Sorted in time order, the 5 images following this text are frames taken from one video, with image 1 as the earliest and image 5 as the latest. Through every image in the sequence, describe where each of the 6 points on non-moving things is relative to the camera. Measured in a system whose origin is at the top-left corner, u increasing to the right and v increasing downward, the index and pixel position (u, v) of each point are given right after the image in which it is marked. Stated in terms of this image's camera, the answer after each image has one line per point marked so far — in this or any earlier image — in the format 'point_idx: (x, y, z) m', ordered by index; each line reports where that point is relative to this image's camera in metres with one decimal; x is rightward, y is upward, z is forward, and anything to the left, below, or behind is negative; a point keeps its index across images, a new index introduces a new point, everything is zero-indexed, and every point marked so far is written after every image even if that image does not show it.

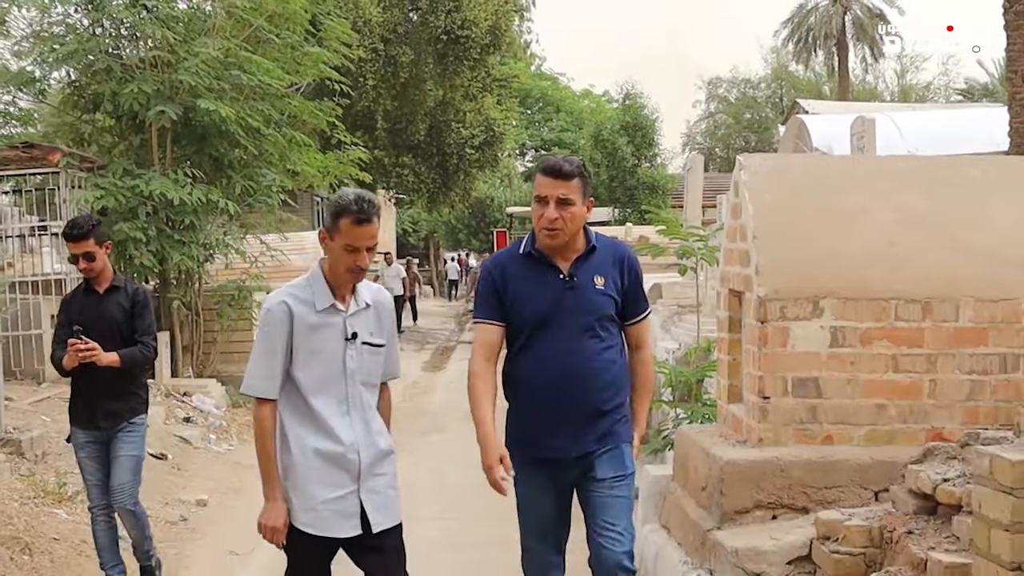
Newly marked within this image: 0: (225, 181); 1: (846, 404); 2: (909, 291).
0: (-2.7, +1.0, +10.8) m
1: (+1.2, -0.4, +4.4) m
2: (+1.5, 0.0, +4.4) m
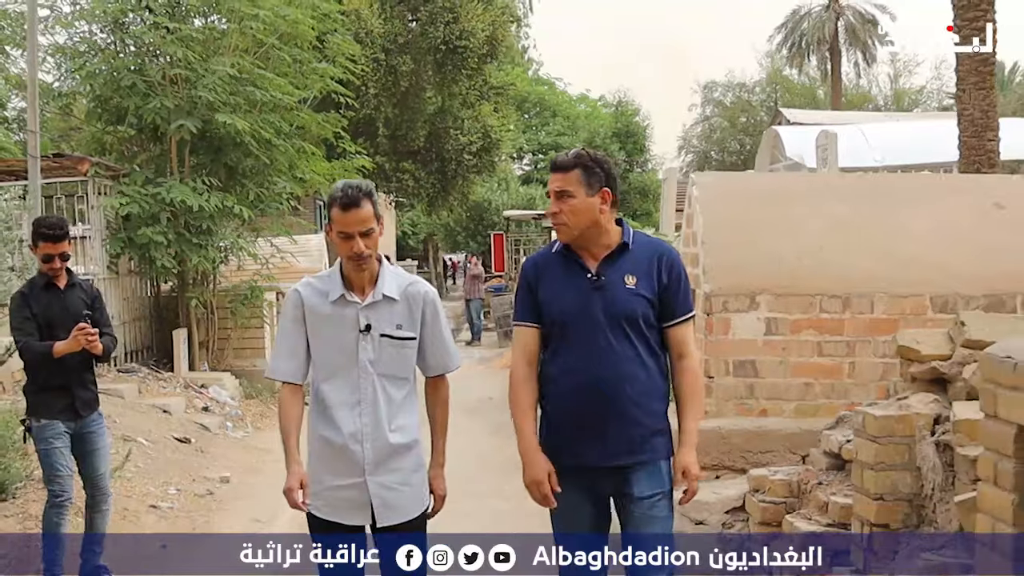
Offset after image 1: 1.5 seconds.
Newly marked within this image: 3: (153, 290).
0: (-2.7, +1.0, +11.6) m
1: (+1.2, -0.4, +5.2) m
2: (+1.4, 0.0, +5.2) m
3: (-3.7, 0.0, +11.8) m
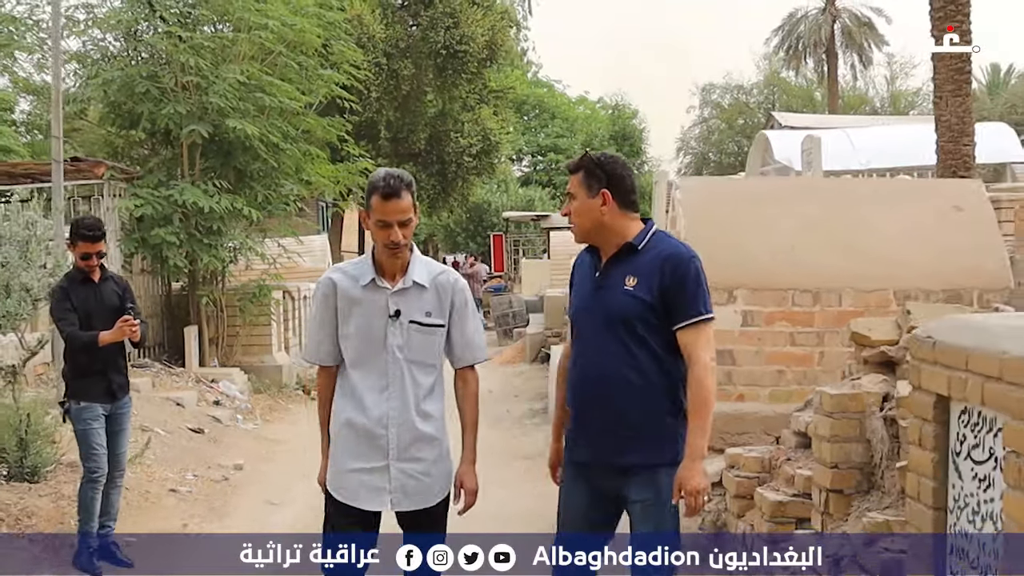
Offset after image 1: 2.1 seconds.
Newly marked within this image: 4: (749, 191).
0: (-2.8, +1.0, +12.1) m
1: (+1.2, -0.4, +5.6) m
2: (+1.4, 0.0, +5.6) m
3: (-3.7, 0.0, +12.3) m
4: (+1.2, +0.5, +5.9) m
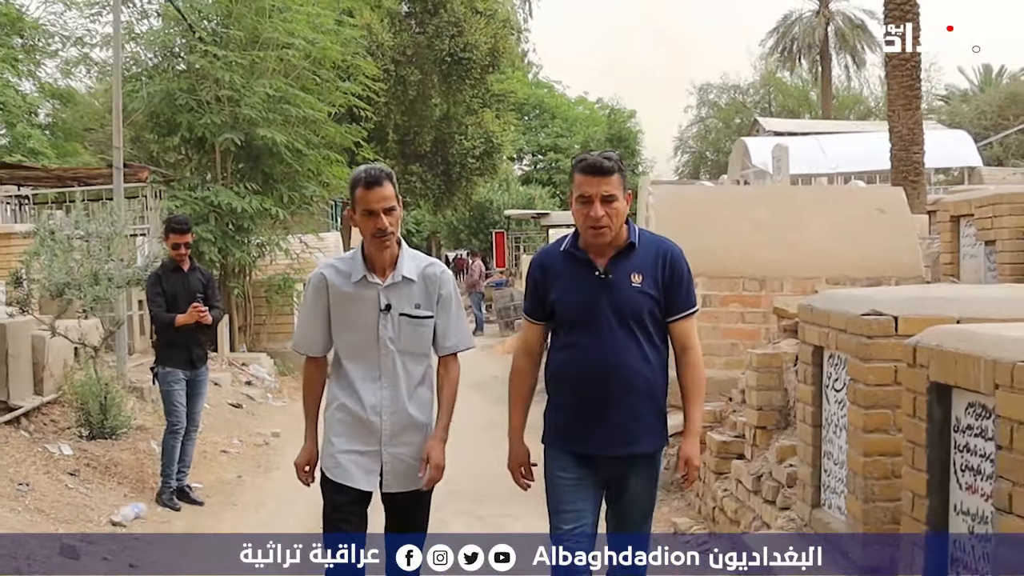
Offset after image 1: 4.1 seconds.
0: (-2.7, +1.1, +13.3) m
1: (+1.2, -0.3, +6.8) m
2: (+1.4, +0.1, +6.8) m
3: (-3.7, +0.1, +13.5) m
4: (+1.2, +0.6, +7.1) m
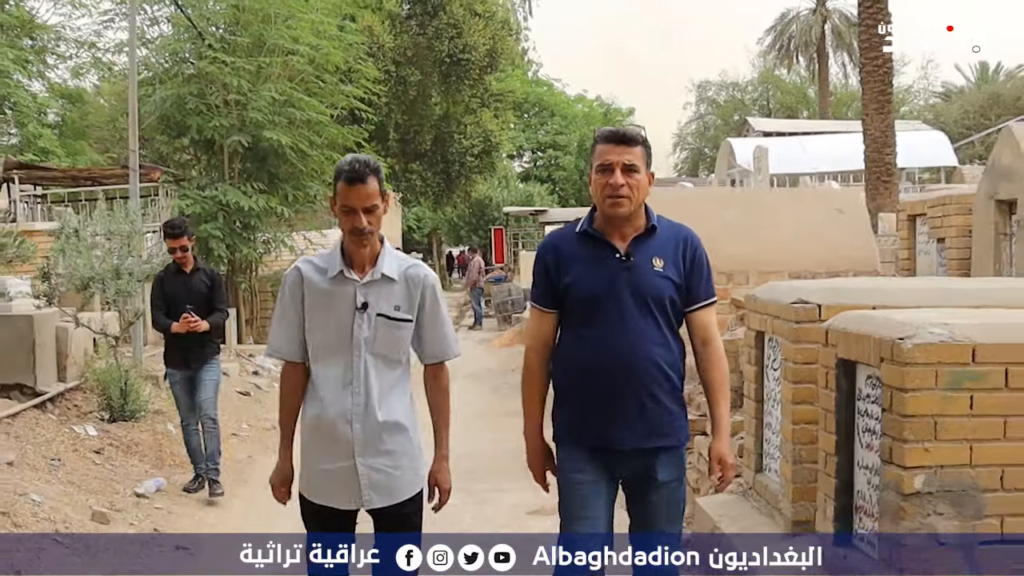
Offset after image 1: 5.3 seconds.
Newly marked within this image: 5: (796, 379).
0: (-2.8, +1.2, +13.9) m
1: (+1.1, -0.3, +7.4) m
2: (+1.3, +0.1, +7.4) m
3: (-3.7, +0.1, +14.1) m
4: (+1.1, +0.6, +7.7) m
5: (+1.0, -0.3, +4.1) m
